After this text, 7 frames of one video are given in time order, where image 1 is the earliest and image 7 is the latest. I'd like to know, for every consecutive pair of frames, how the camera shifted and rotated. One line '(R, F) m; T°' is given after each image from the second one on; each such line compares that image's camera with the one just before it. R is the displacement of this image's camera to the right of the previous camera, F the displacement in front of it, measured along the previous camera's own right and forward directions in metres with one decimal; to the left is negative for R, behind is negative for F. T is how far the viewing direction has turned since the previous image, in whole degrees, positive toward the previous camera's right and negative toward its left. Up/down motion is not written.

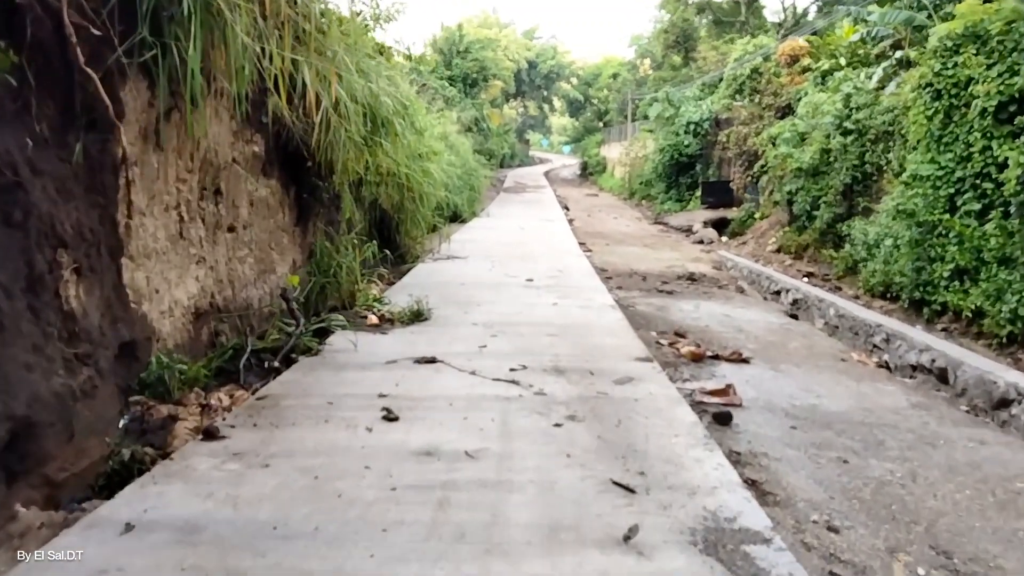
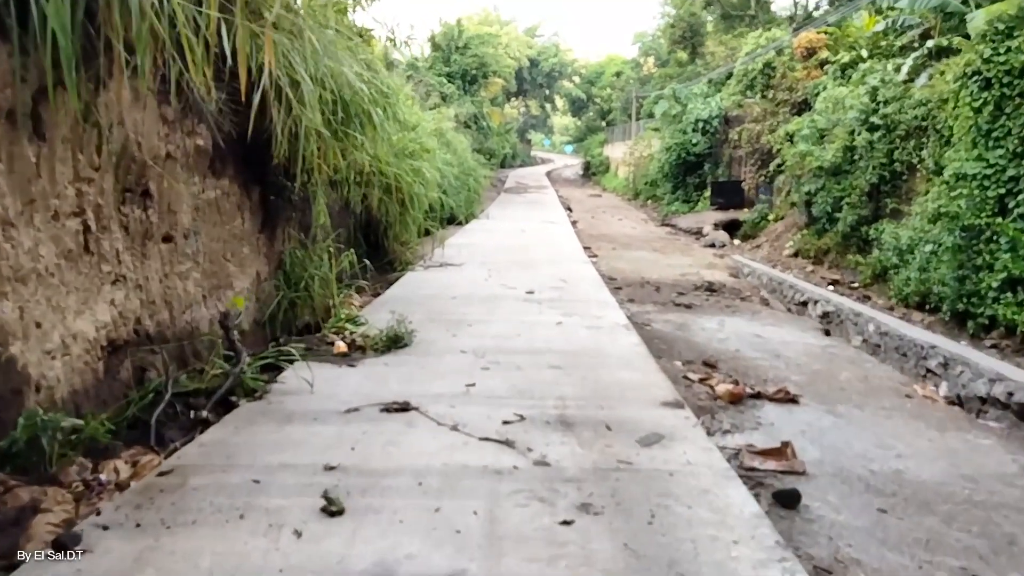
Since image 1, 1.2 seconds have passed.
(0.0, +0.6) m; 0°
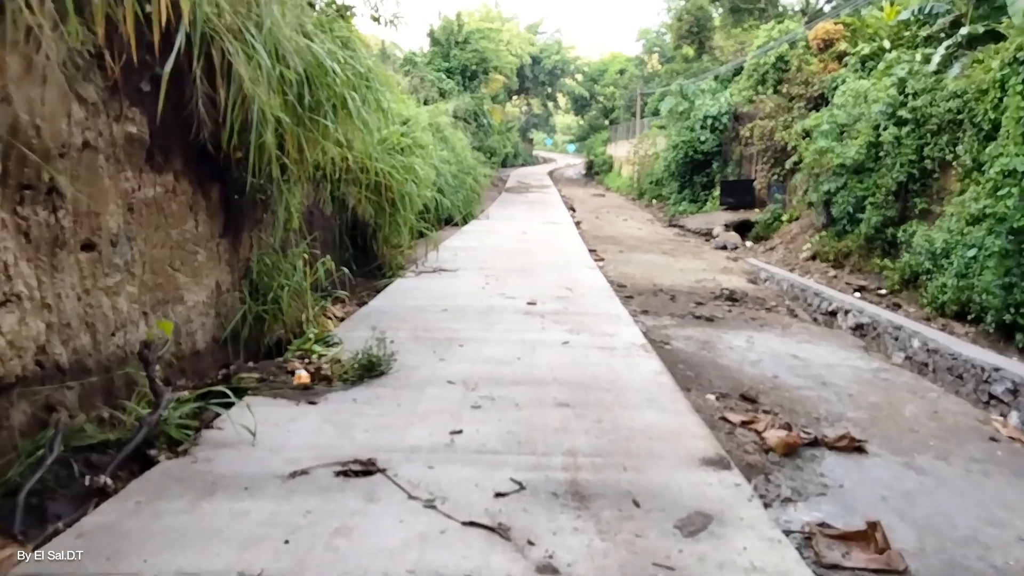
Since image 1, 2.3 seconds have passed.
(0.0, +0.5) m; 0°
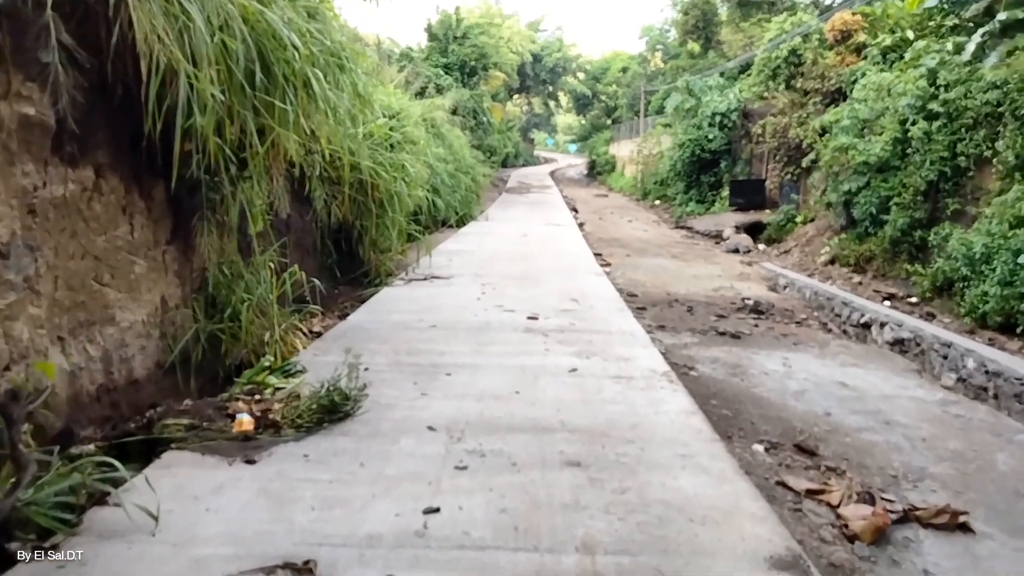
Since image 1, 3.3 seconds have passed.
(0.0, +0.5) m; 0°
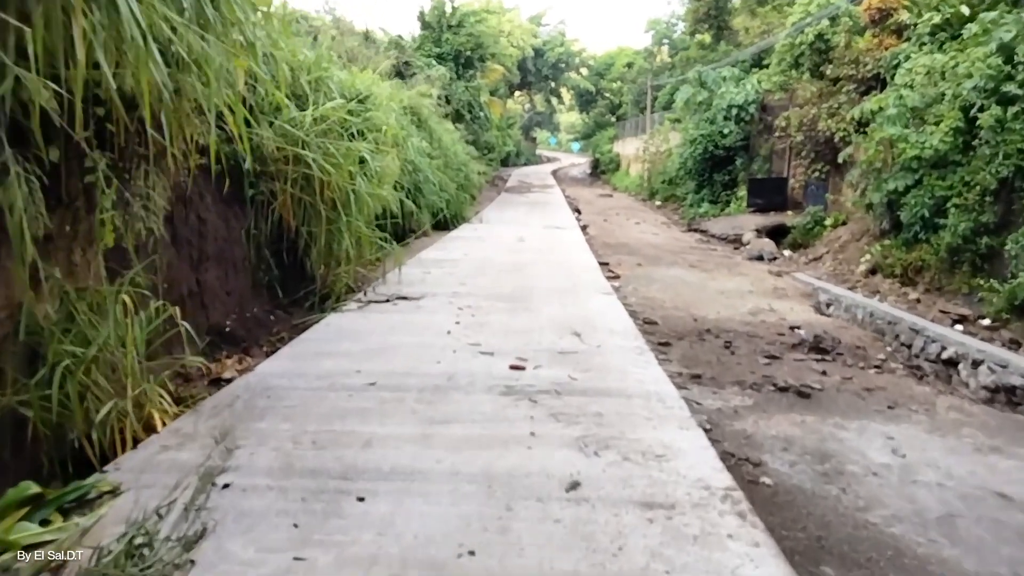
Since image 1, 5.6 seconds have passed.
(+0.1, +1.1) m; 0°
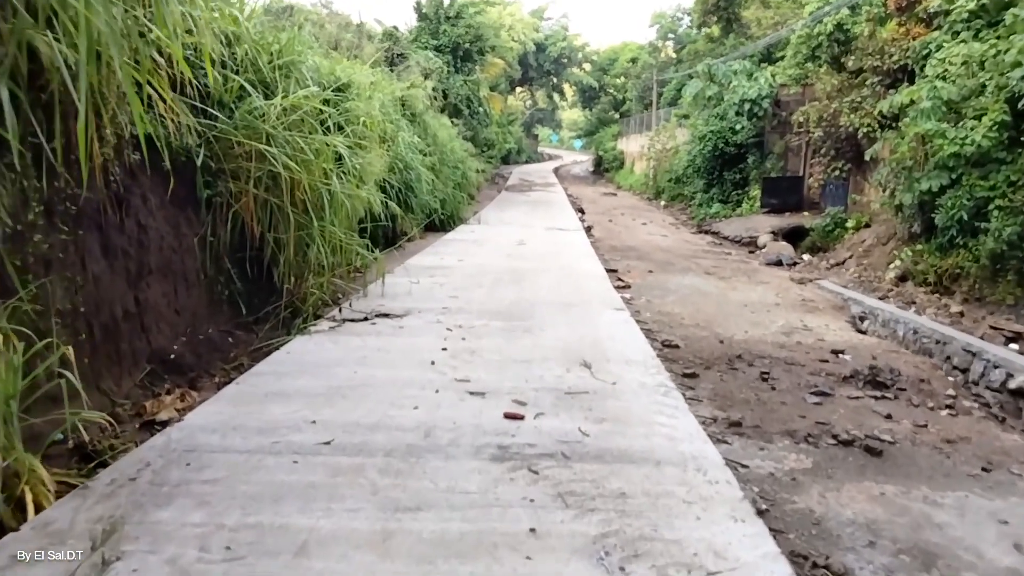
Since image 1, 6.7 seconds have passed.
(0.0, +0.6) m; 0°
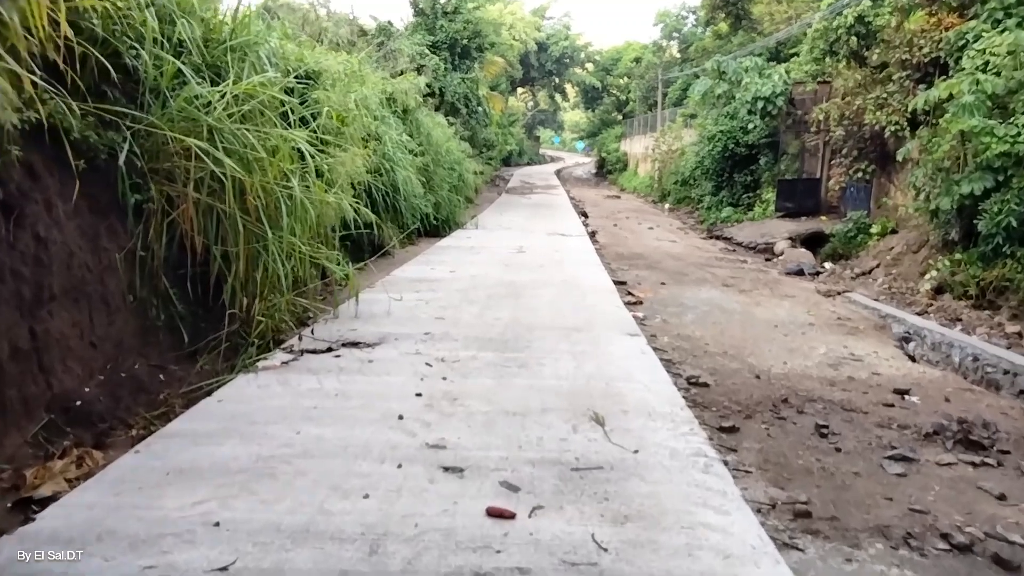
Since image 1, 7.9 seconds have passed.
(0.0, +0.6) m; 0°
